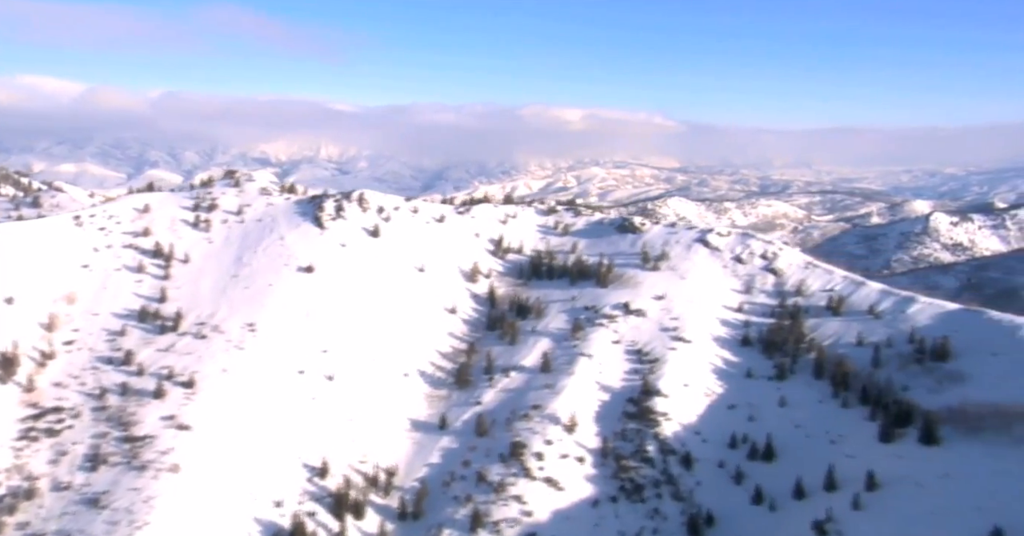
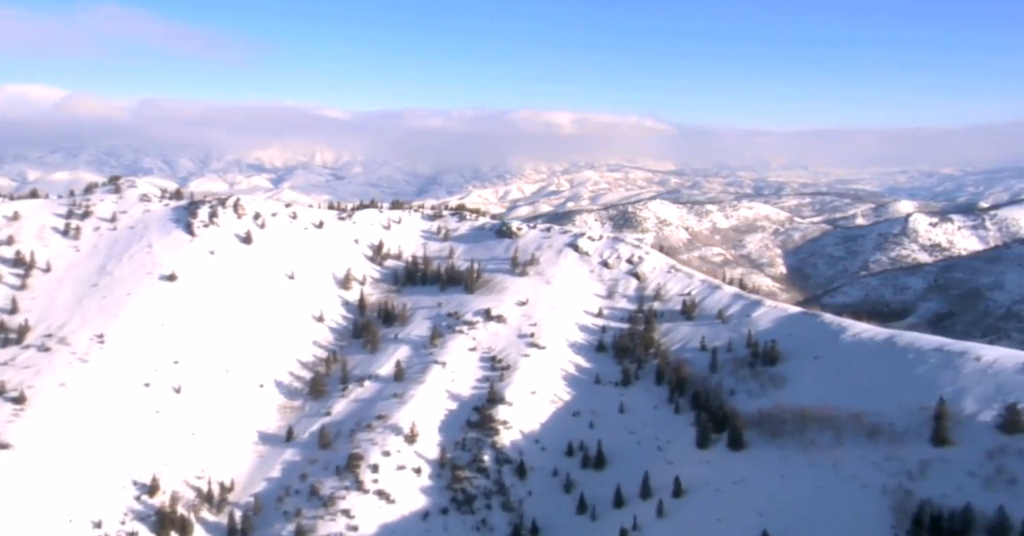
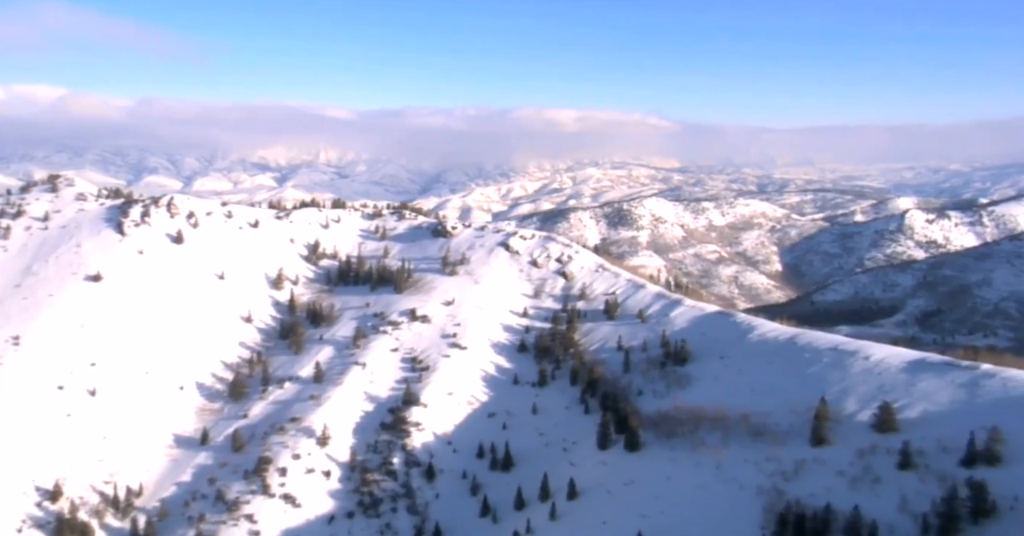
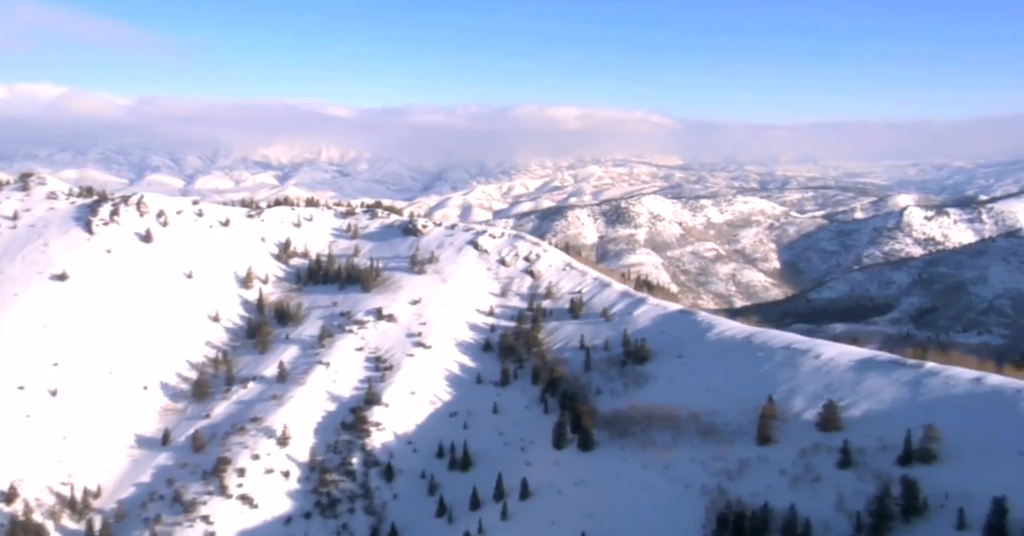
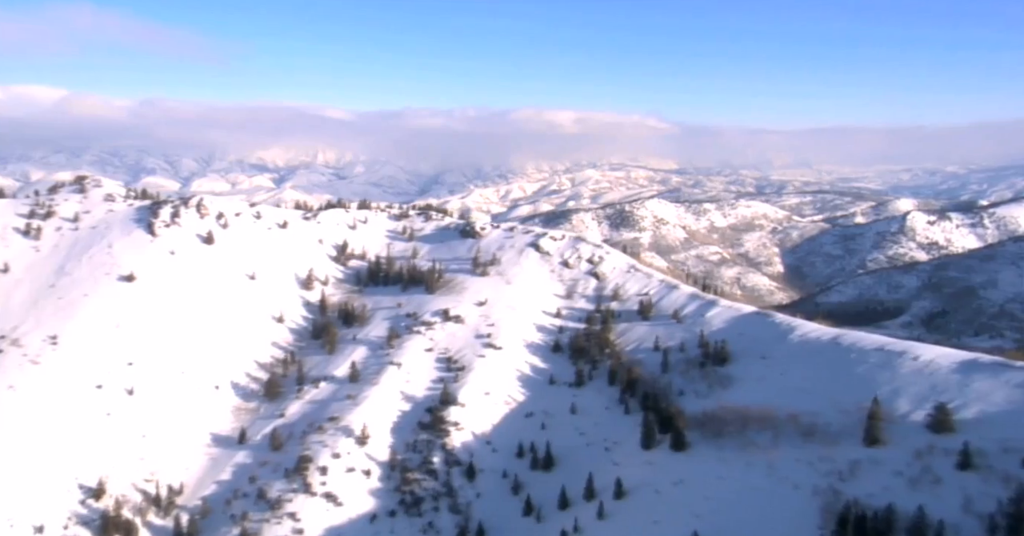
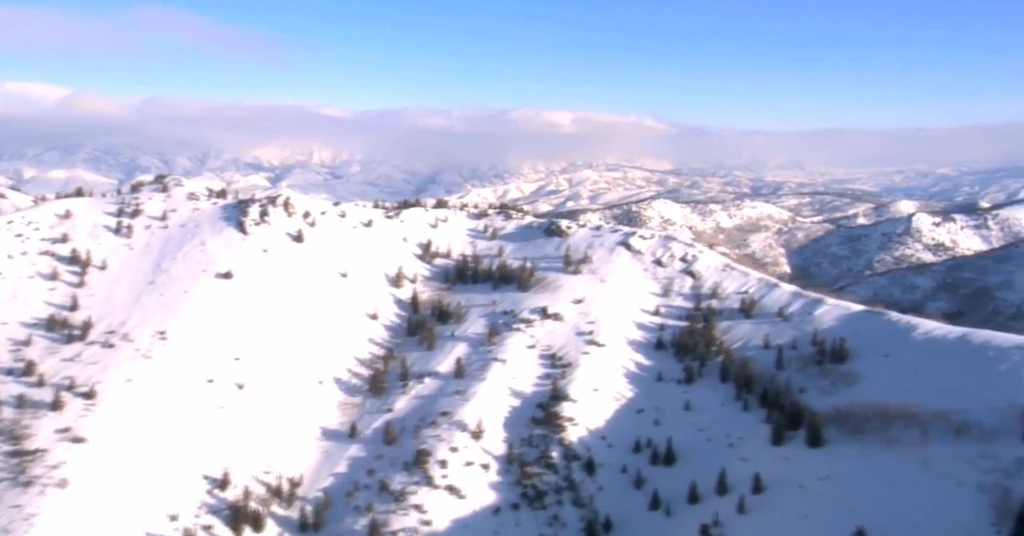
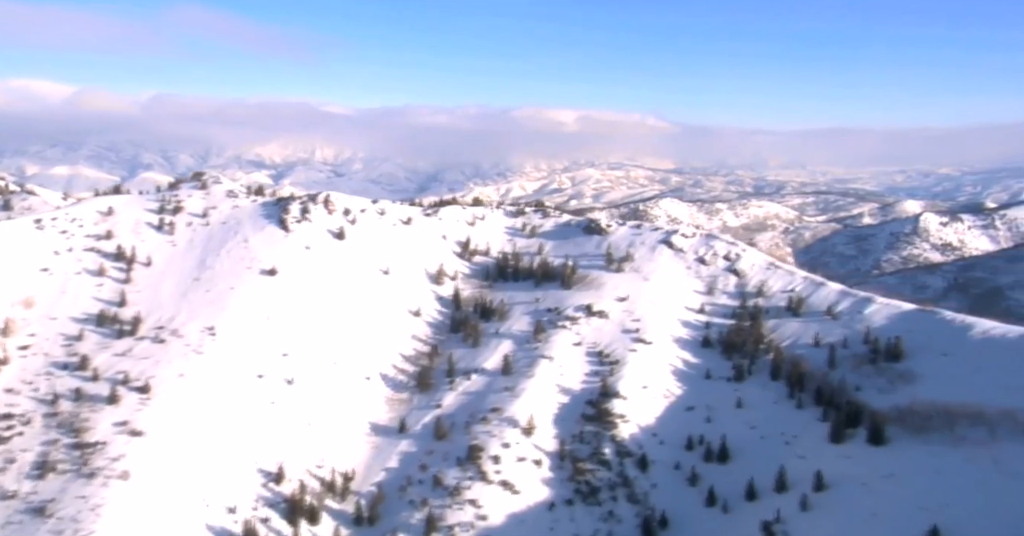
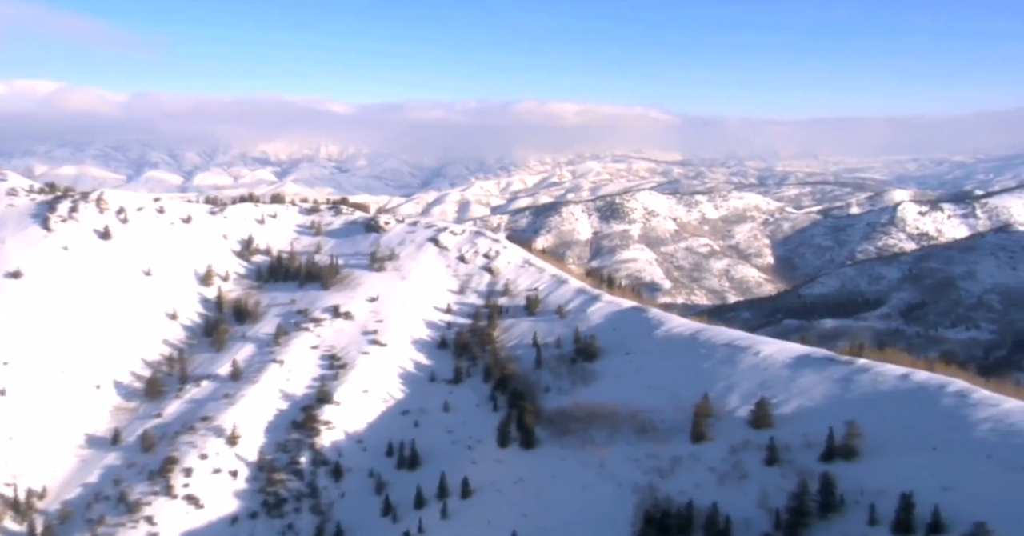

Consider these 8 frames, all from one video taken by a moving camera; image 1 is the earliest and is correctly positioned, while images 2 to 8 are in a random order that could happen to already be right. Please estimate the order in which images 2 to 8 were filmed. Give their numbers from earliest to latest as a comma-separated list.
7, 6, 2, 5, 3, 4, 8
